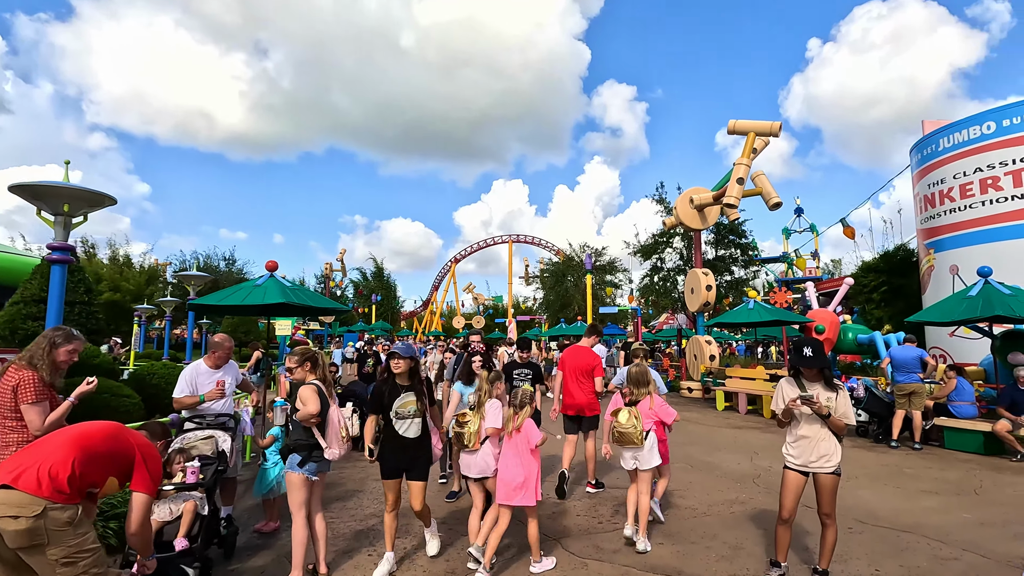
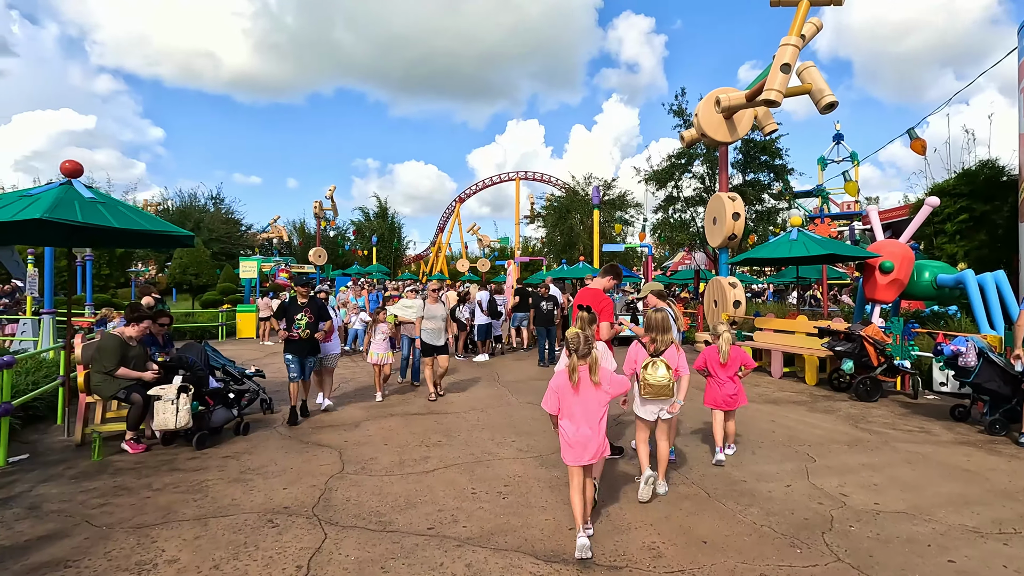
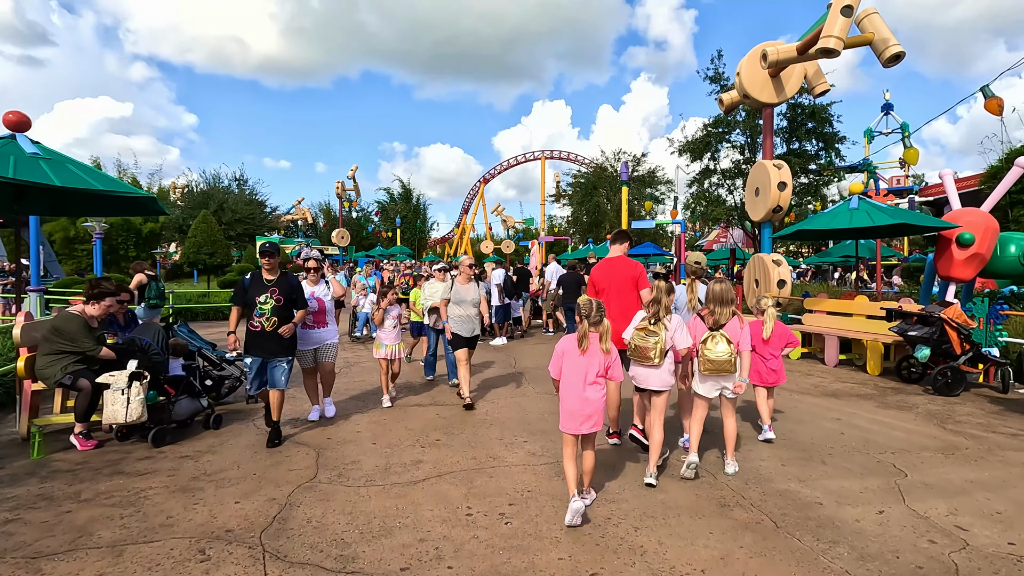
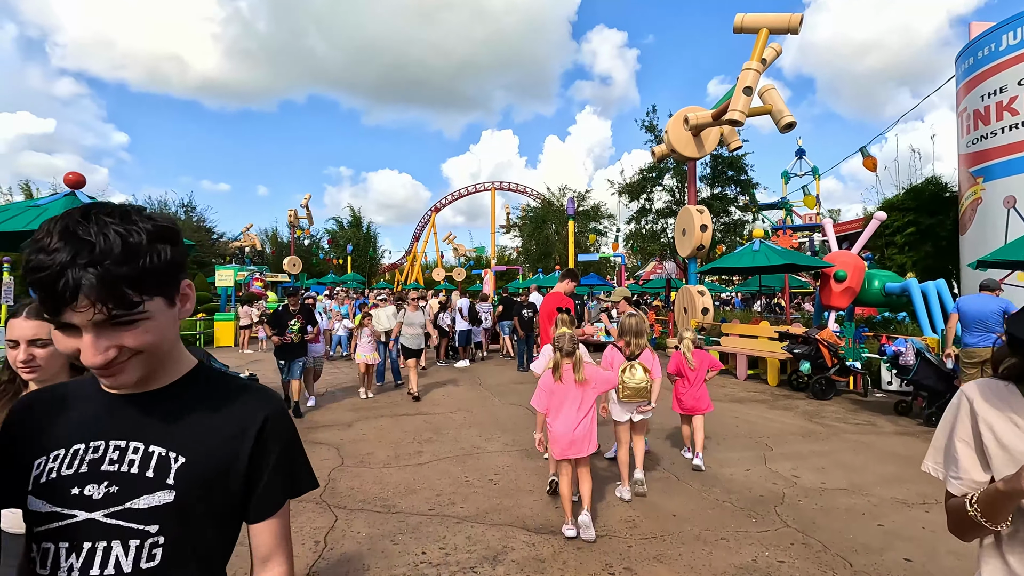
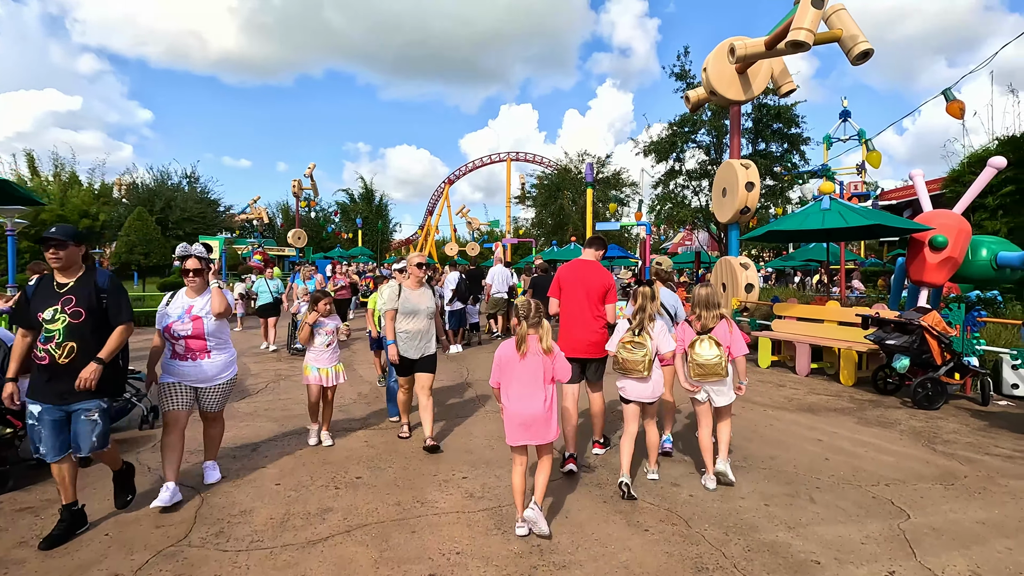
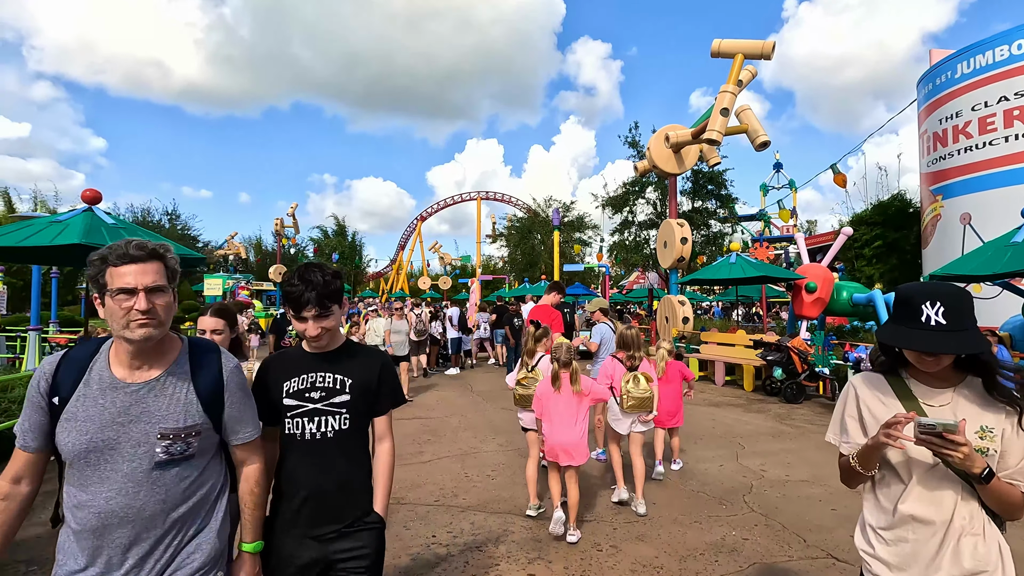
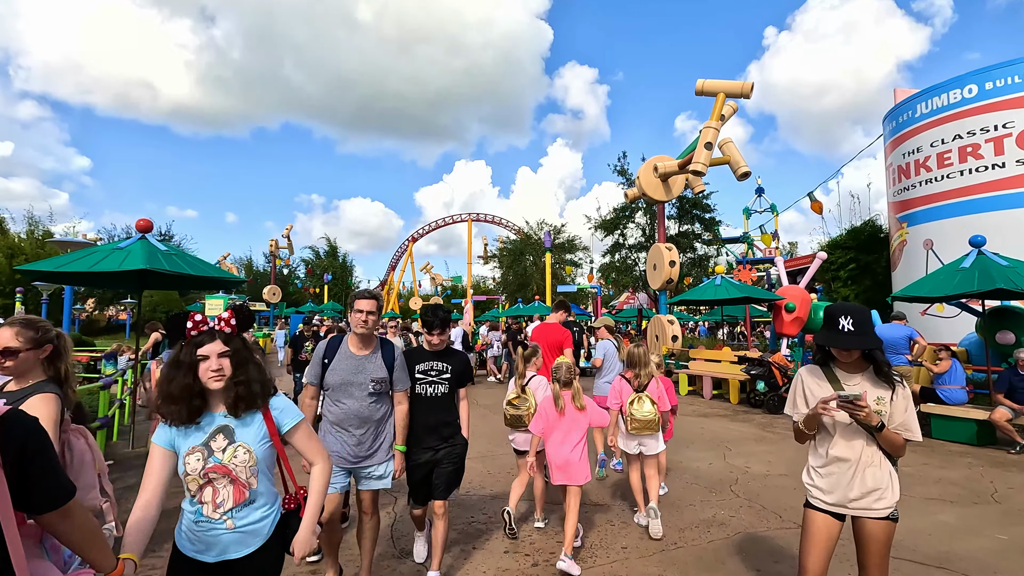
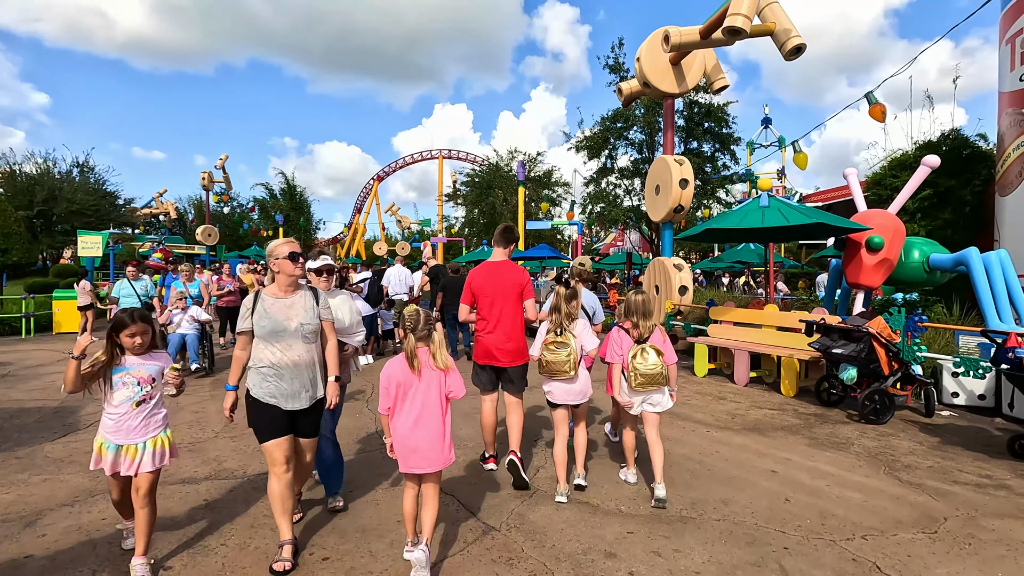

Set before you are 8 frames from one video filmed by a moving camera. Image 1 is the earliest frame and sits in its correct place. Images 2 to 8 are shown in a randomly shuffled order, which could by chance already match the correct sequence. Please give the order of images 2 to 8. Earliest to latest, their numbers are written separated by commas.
7, 6, 4, 2, 3, 5, 8
